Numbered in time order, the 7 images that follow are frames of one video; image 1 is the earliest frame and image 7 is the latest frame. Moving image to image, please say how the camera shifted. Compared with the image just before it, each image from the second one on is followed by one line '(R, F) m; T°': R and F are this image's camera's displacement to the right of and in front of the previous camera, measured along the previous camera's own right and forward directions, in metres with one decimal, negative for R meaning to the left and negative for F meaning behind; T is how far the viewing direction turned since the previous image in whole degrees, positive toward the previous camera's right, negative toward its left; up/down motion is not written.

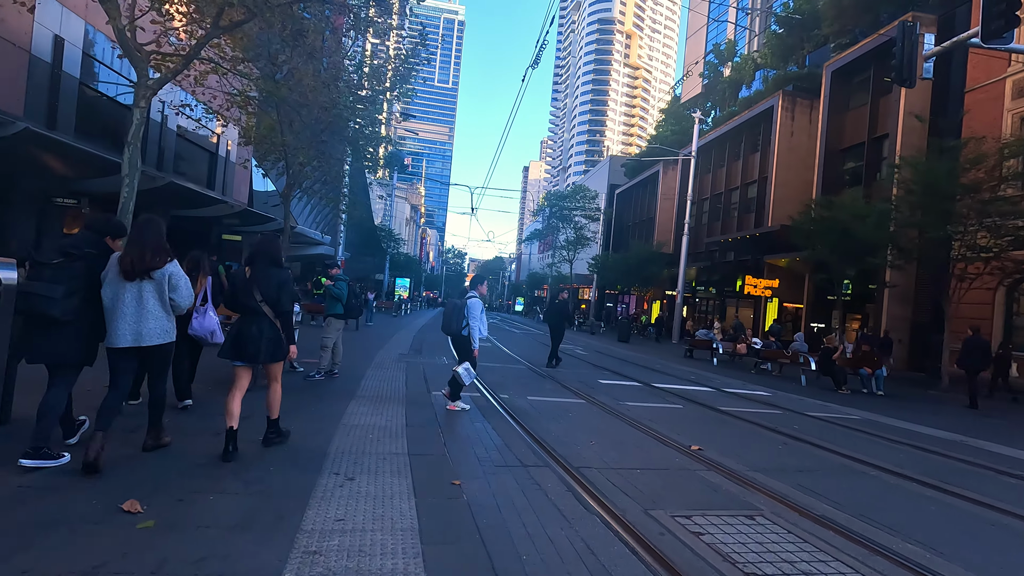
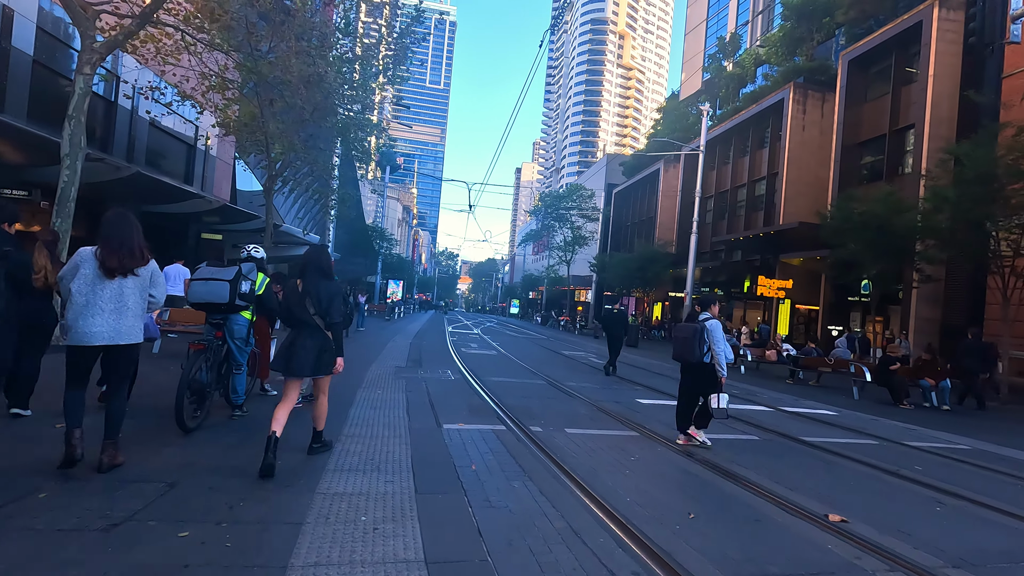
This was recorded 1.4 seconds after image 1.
(-0.4, +1.7) m; +1°
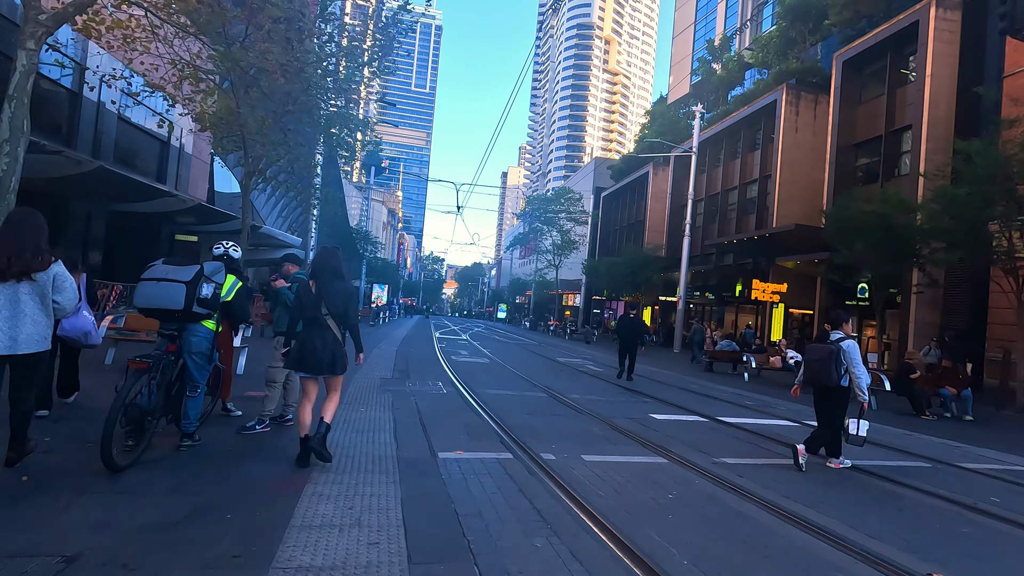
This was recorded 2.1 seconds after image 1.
(-0.2, +0.9) m; +2°
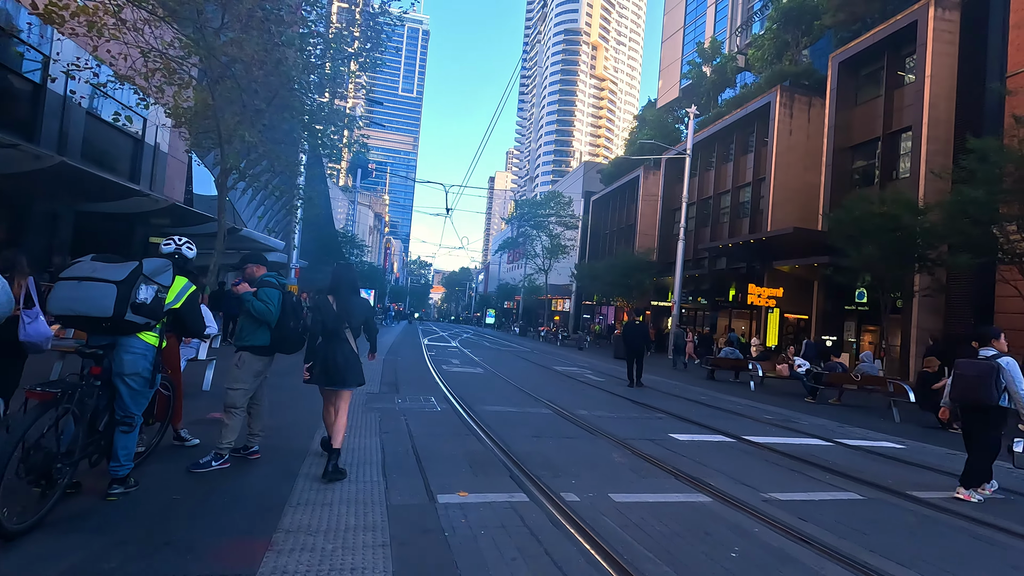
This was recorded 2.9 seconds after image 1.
(-0.2, +0.8) m; +1°
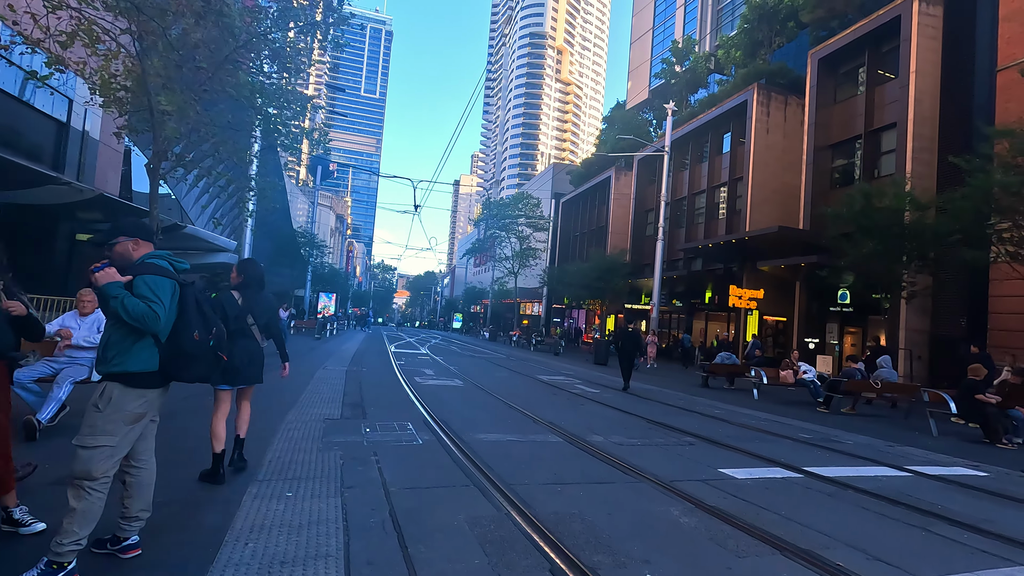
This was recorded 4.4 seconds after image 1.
(-0.4, +1.6) m; +4°
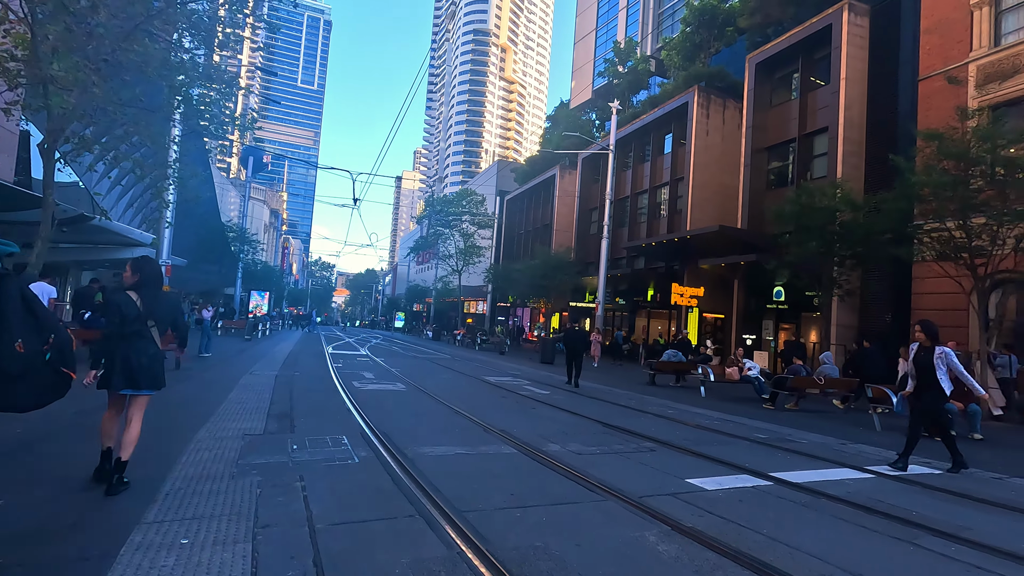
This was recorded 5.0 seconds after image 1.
(-0.1, +0.6) m; +6°
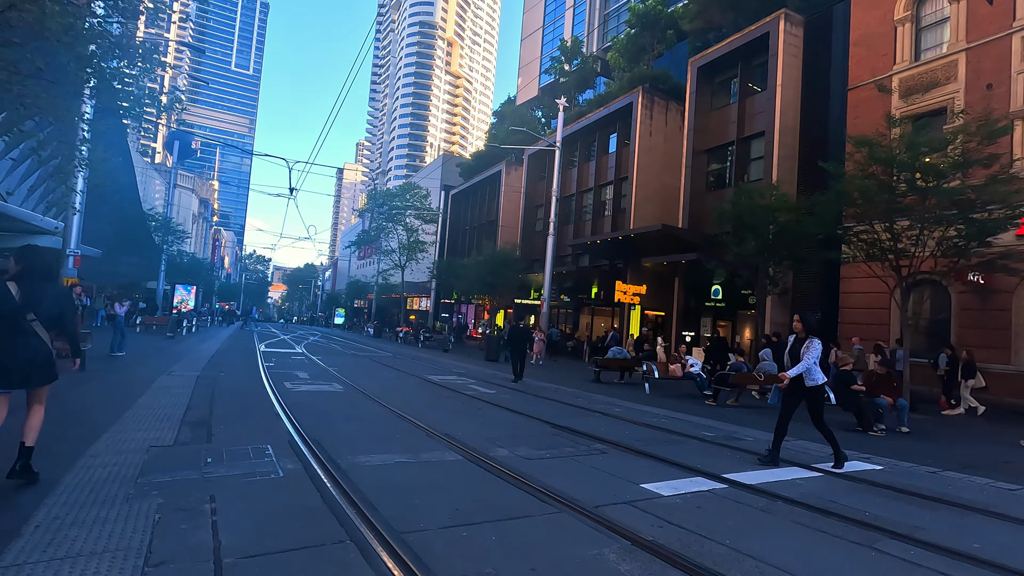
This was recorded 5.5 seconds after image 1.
(0.0, +0.4) m; +6°
